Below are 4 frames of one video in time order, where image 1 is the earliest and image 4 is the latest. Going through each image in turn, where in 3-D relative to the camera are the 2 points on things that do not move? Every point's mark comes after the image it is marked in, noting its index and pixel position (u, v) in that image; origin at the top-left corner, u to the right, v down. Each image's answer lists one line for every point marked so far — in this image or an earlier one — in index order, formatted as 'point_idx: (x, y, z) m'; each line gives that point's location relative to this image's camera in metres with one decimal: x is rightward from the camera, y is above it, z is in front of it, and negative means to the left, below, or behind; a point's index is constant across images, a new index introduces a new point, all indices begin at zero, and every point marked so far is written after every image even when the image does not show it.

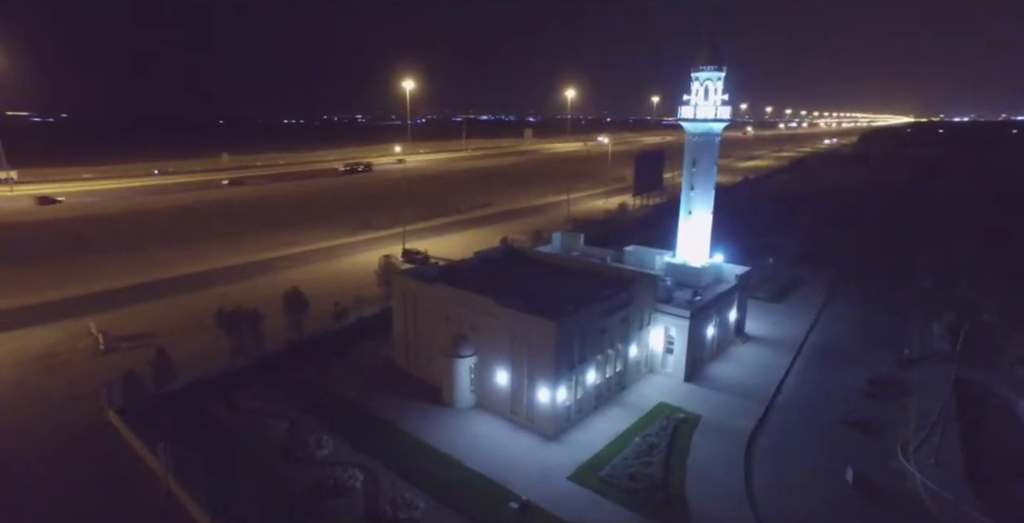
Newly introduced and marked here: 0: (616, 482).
0: (+3.4, -7.2, +19.3) m
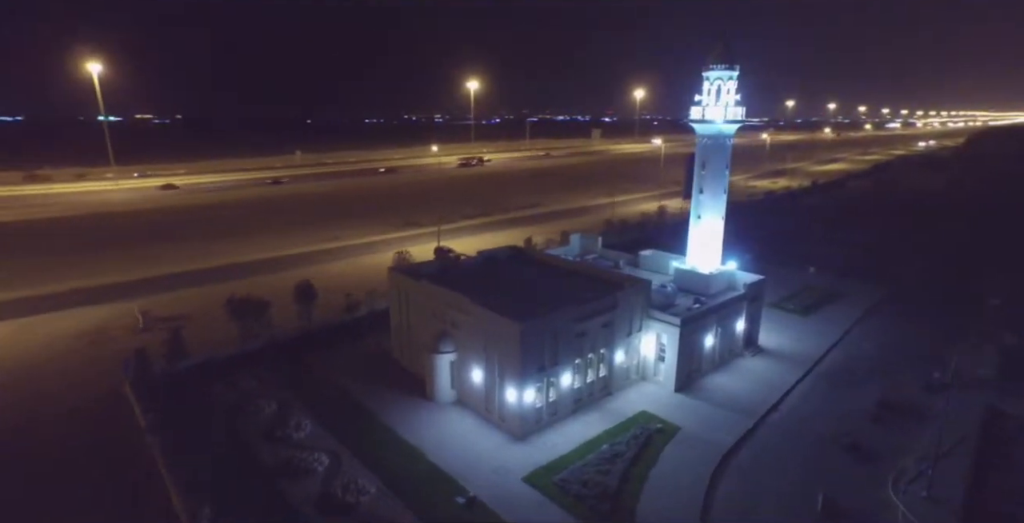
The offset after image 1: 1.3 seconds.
0: (+1.8, -7.3, +19.1) m
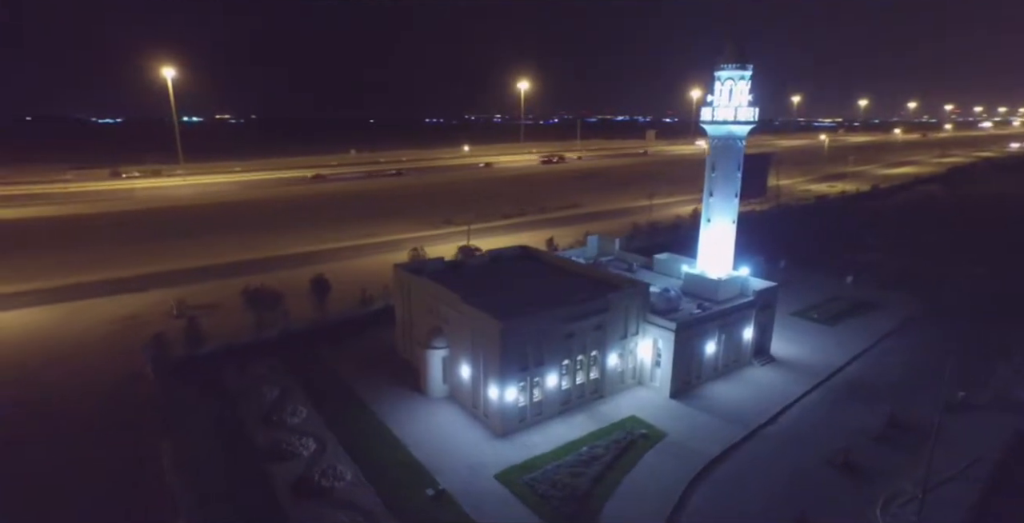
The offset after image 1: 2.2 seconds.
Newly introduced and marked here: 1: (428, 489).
0: (+0.8, -7.3, +19.1) m
1: (-2.6, -7.4, +19.2) m
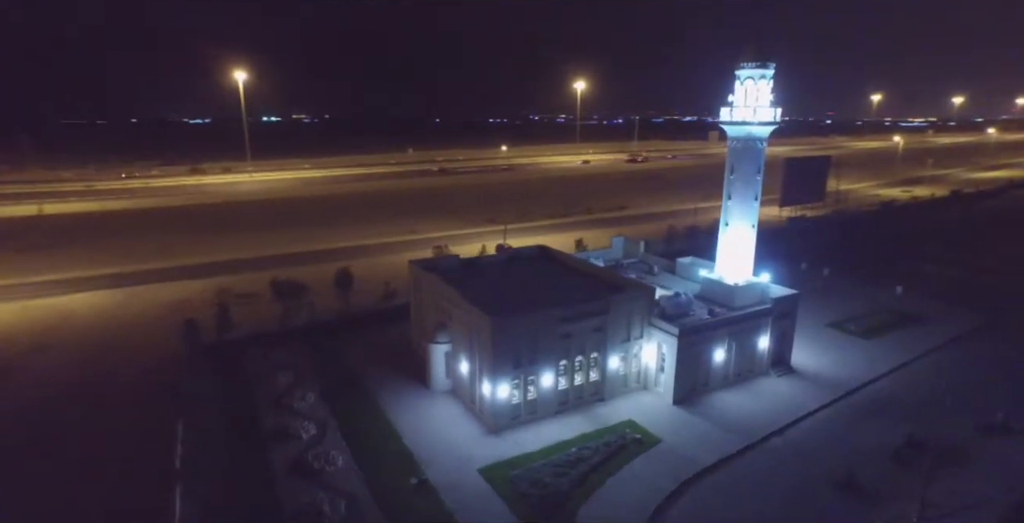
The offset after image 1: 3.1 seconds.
0: (+0.2, -7.3, +19.3) m
1: (-3.3, -7.3, +19.7) m
